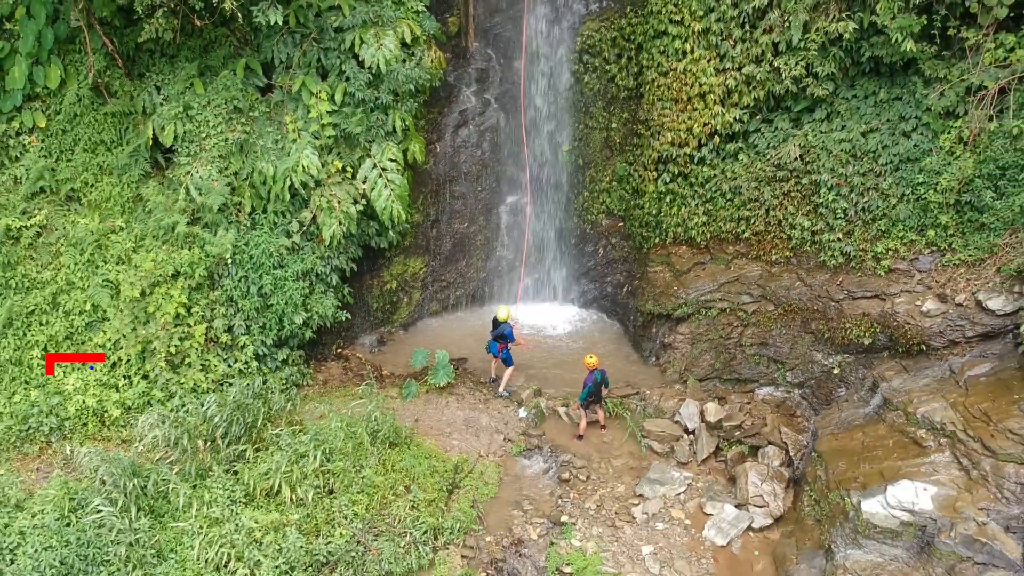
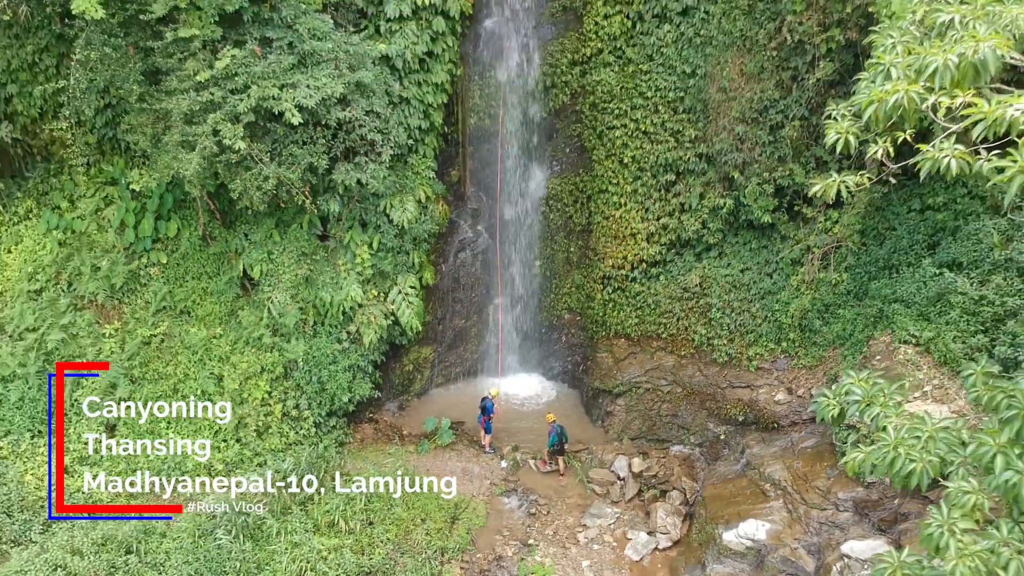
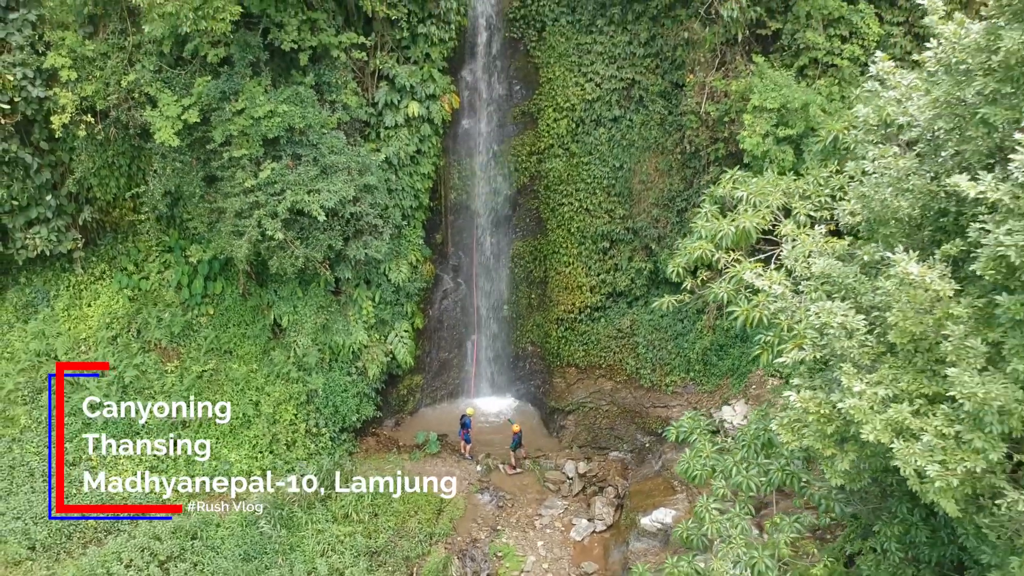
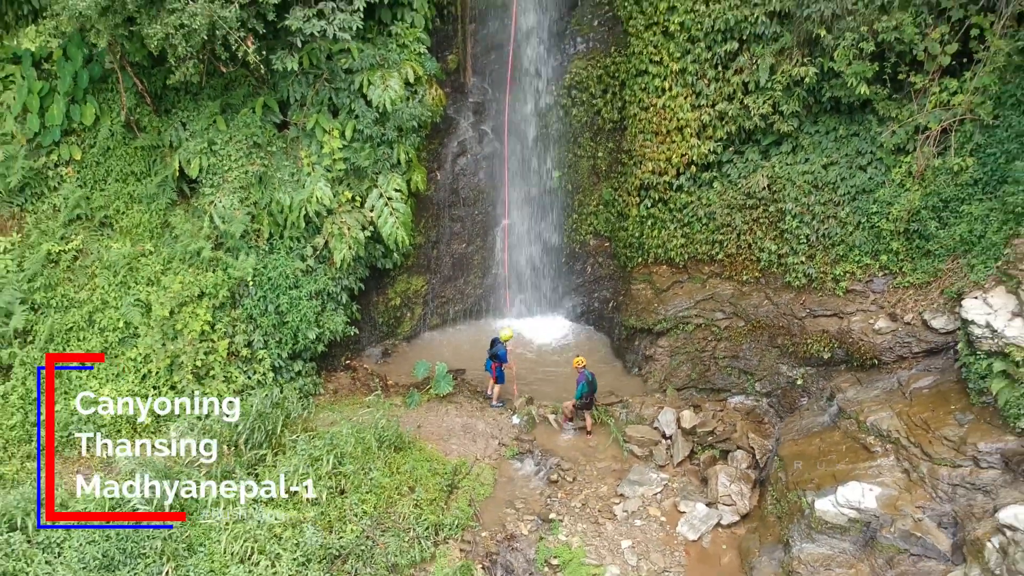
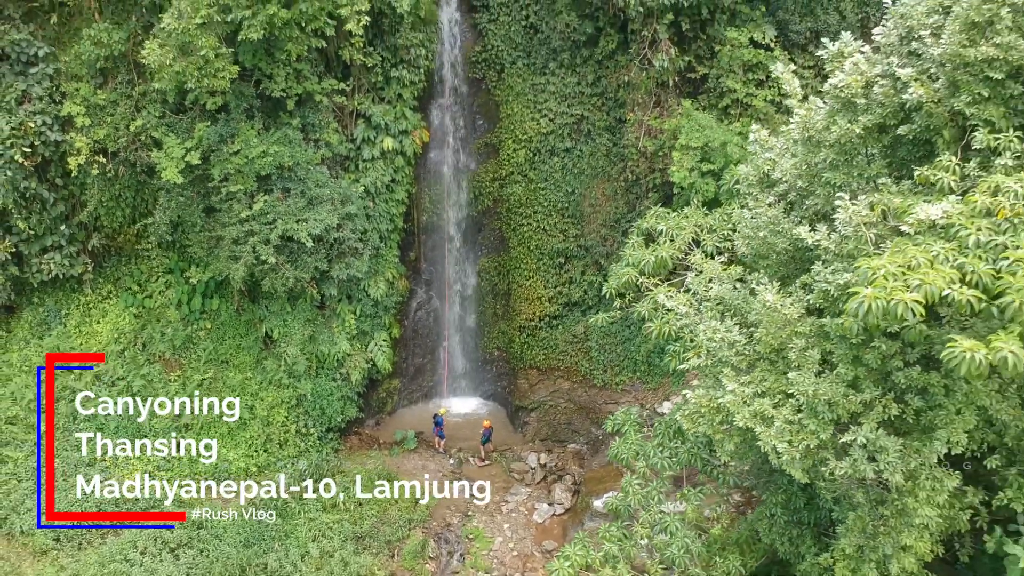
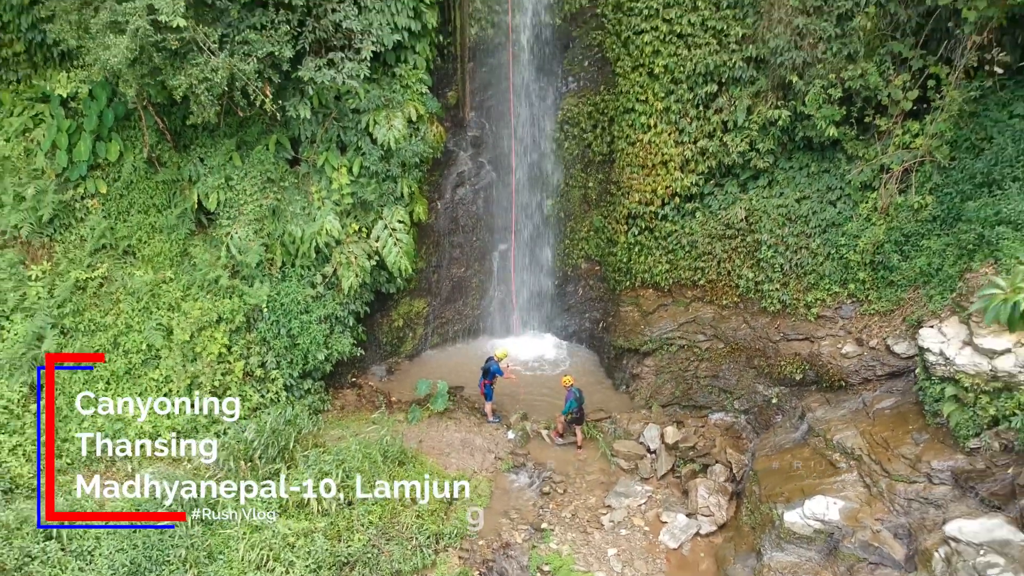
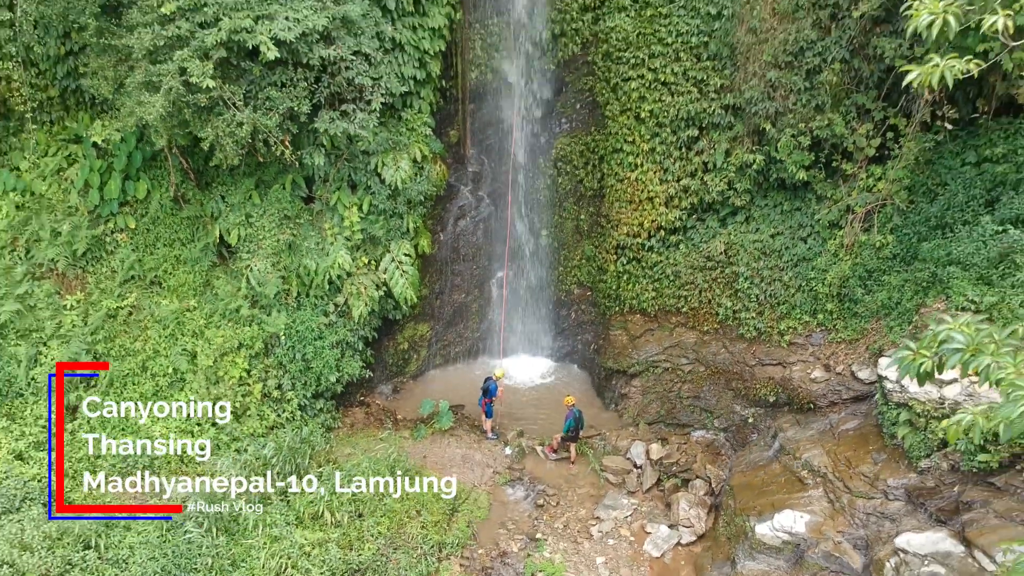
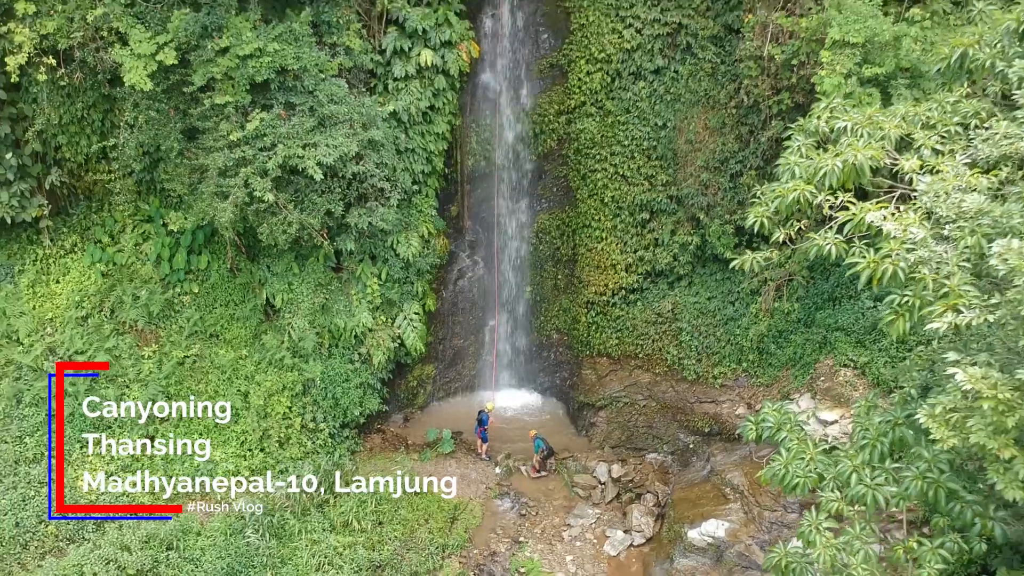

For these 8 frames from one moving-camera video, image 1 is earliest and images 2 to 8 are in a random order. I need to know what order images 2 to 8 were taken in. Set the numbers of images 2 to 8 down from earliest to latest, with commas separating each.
4, 6, 7, 2, 8, 3, 5
